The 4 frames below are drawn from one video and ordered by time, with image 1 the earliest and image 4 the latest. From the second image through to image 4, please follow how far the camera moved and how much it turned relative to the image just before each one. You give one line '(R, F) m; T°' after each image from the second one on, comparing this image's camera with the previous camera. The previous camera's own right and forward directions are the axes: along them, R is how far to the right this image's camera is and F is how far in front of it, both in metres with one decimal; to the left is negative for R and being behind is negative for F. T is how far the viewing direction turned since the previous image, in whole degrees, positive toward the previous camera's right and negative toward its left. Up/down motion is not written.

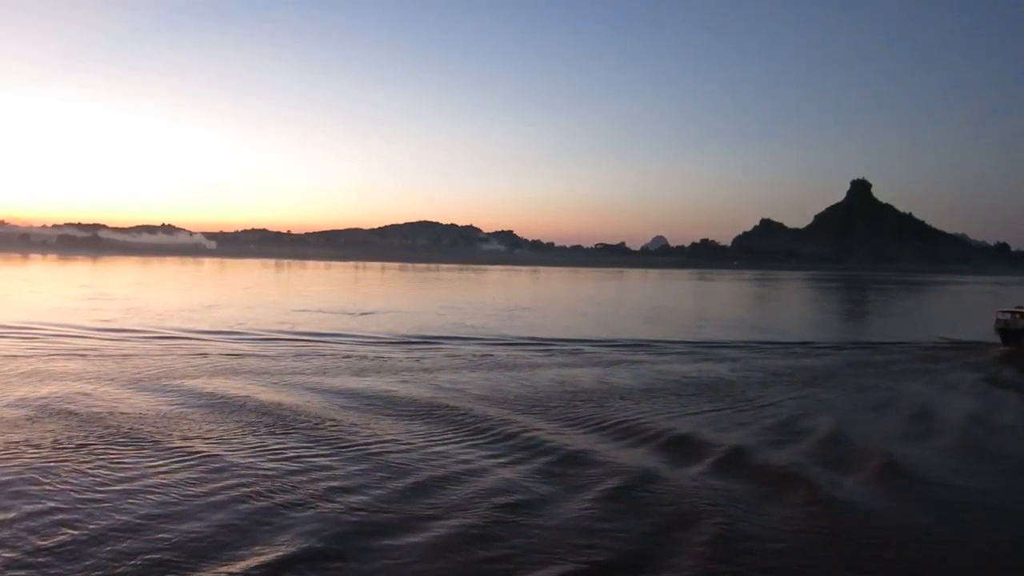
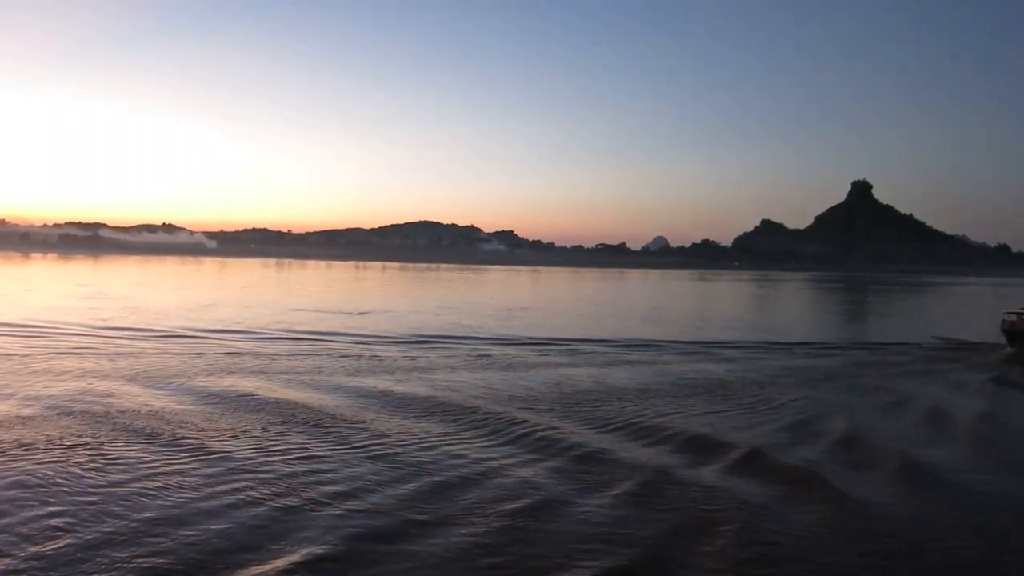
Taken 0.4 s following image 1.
(-1.1, -0.1) m; 0°
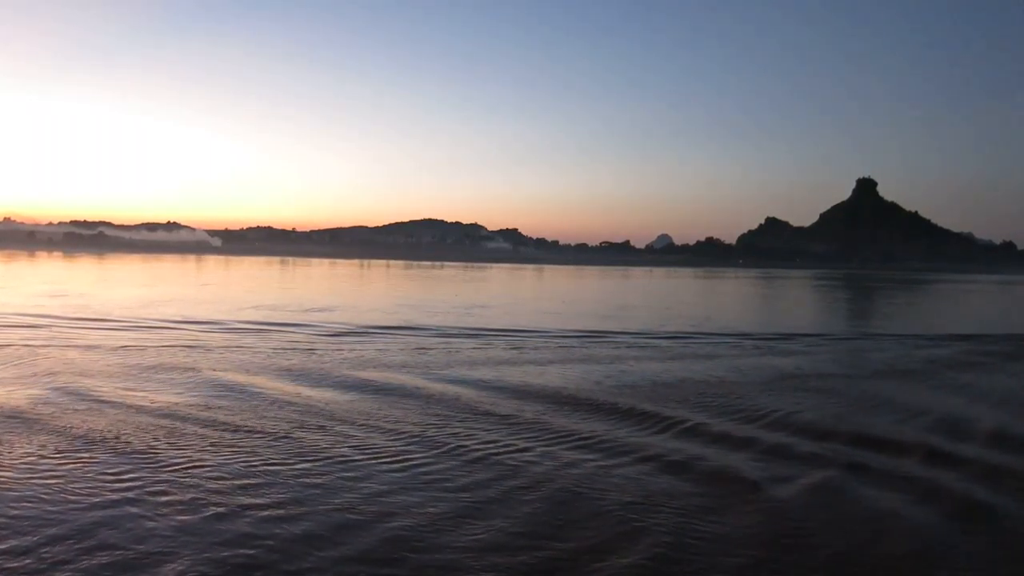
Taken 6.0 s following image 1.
(+0.8, +1.0) m; 0°
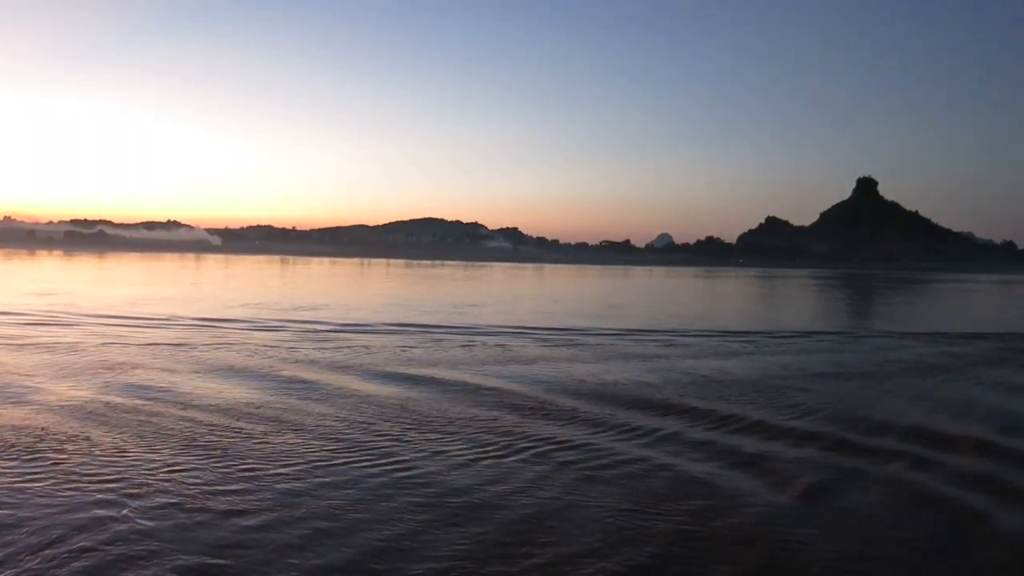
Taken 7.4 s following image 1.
(+0.1, +0.4) m; 0°
